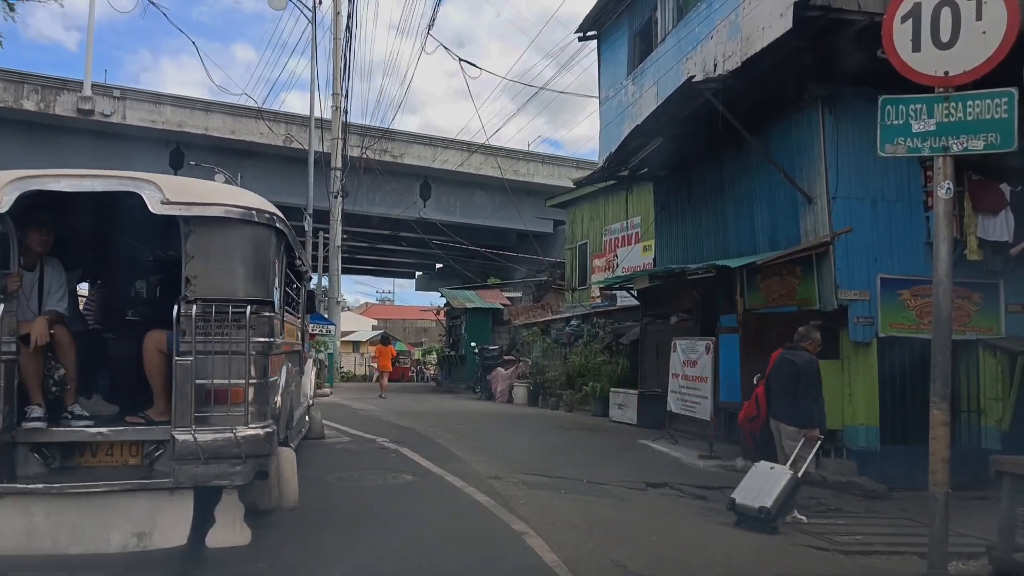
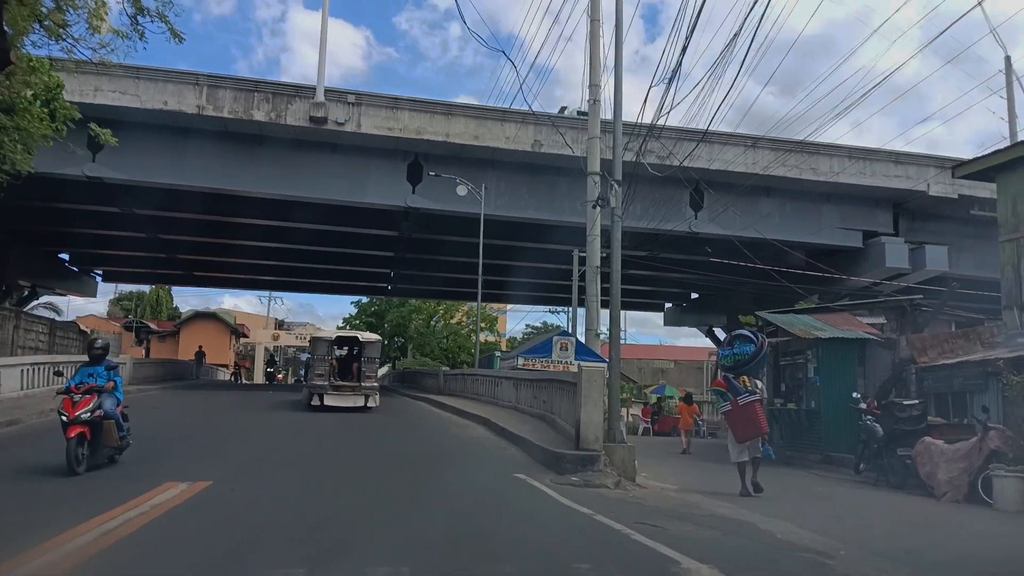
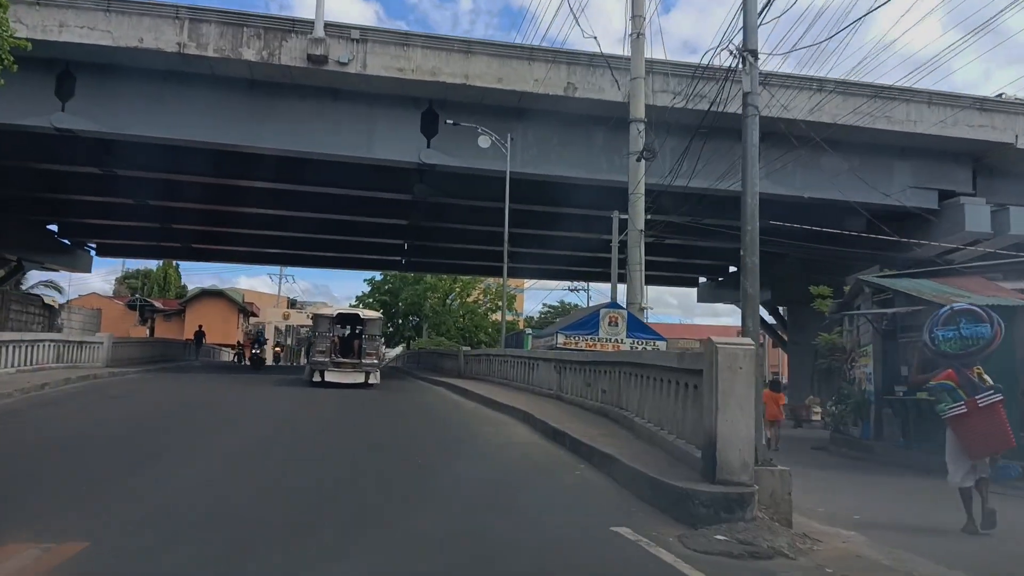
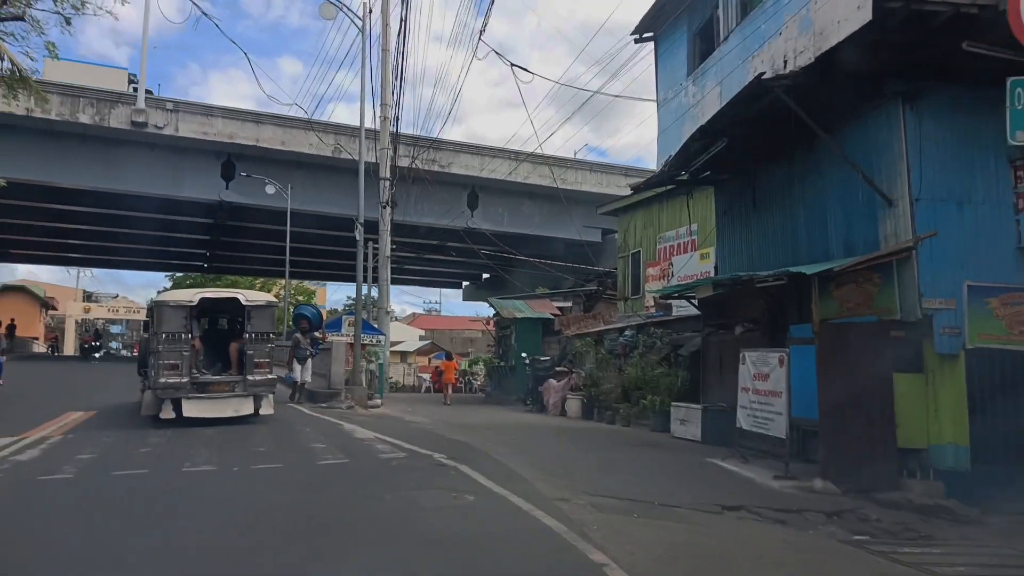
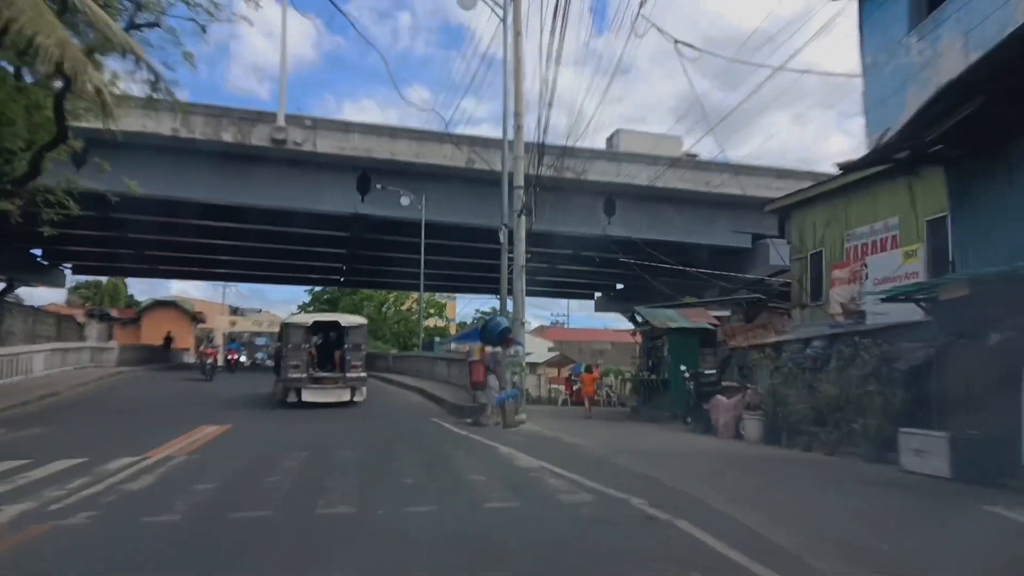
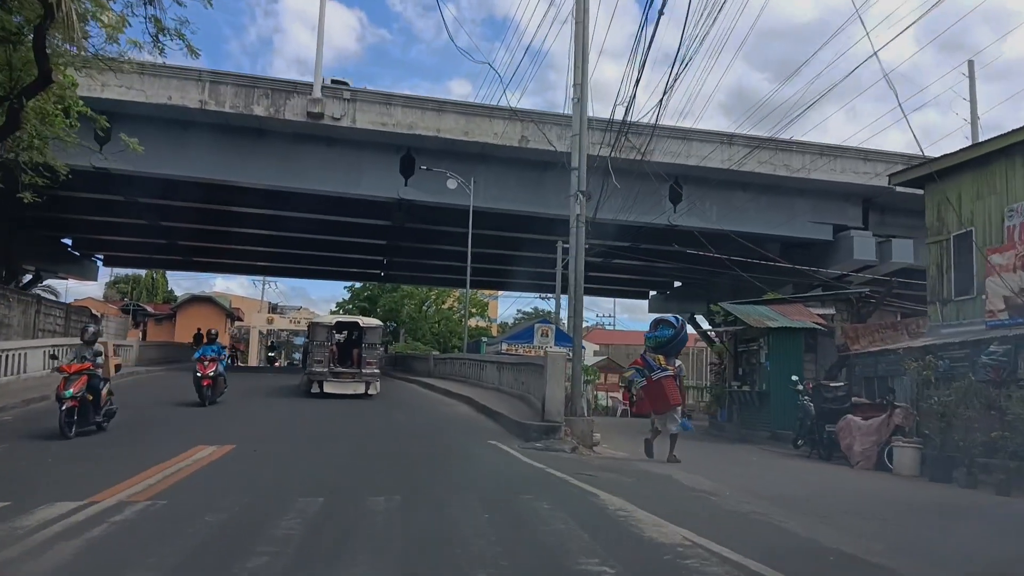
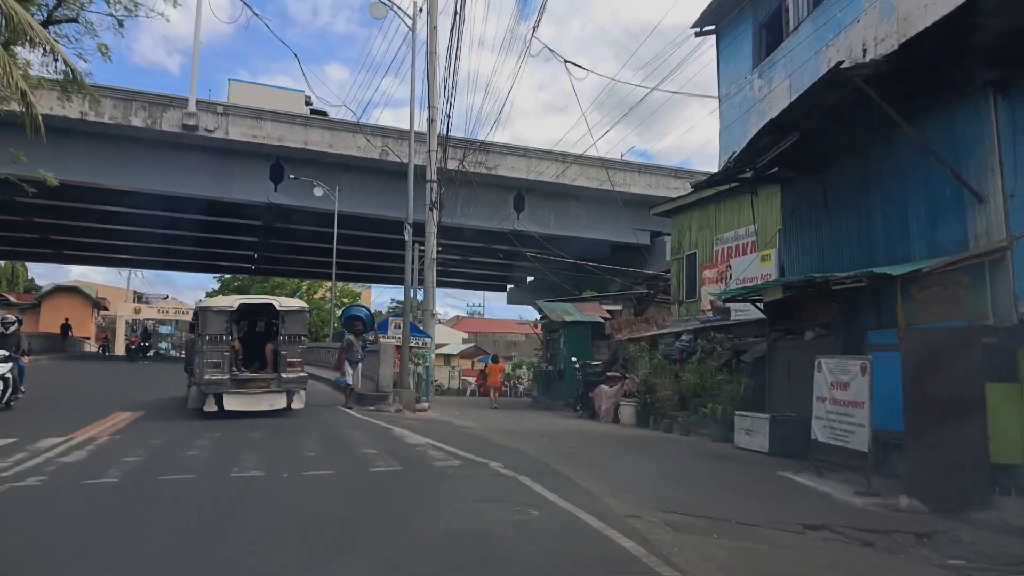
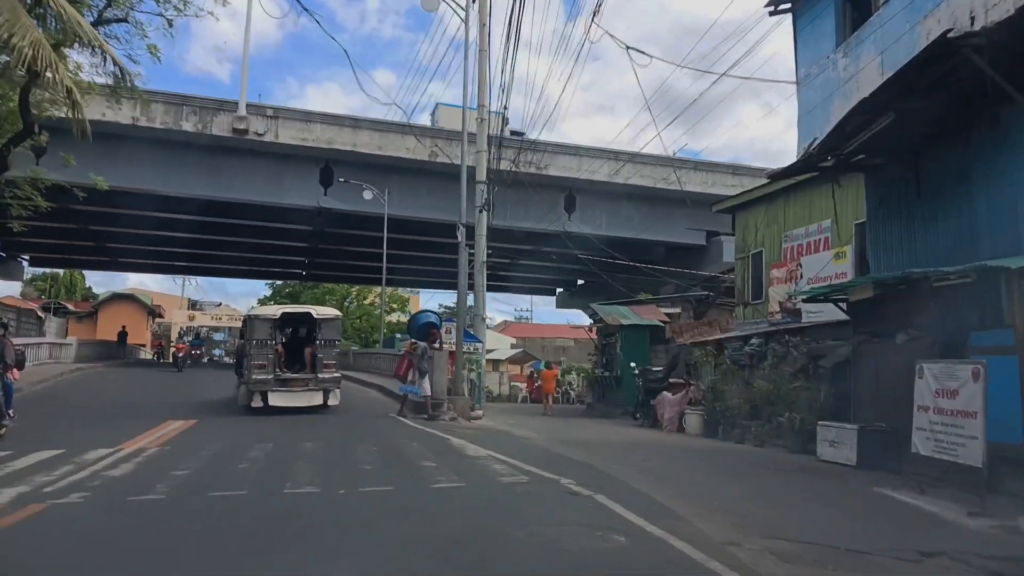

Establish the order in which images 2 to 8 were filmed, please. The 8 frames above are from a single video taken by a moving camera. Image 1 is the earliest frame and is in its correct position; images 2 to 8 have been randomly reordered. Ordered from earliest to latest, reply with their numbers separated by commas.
4, 7, 8, 5, 6, 2, 3
